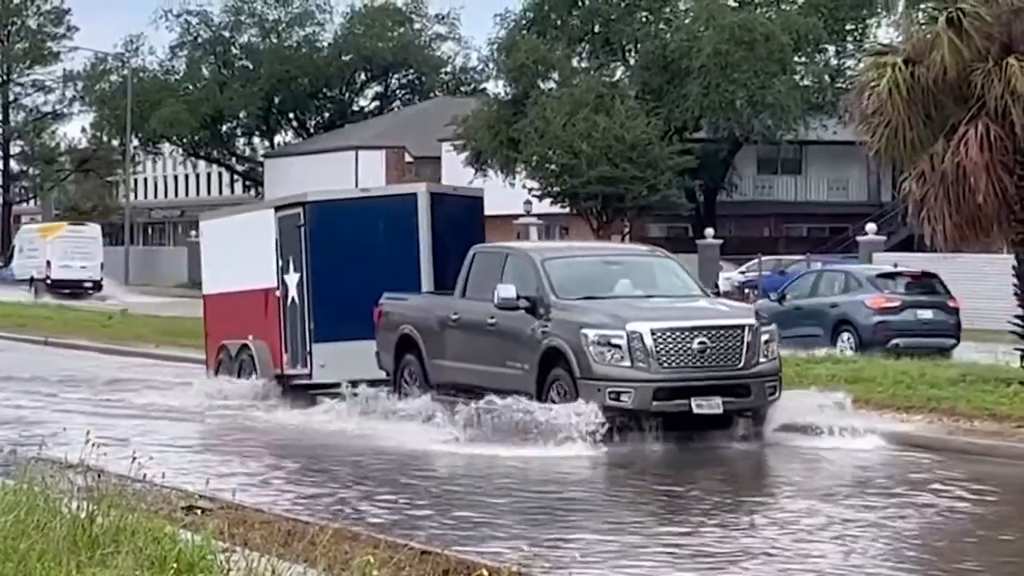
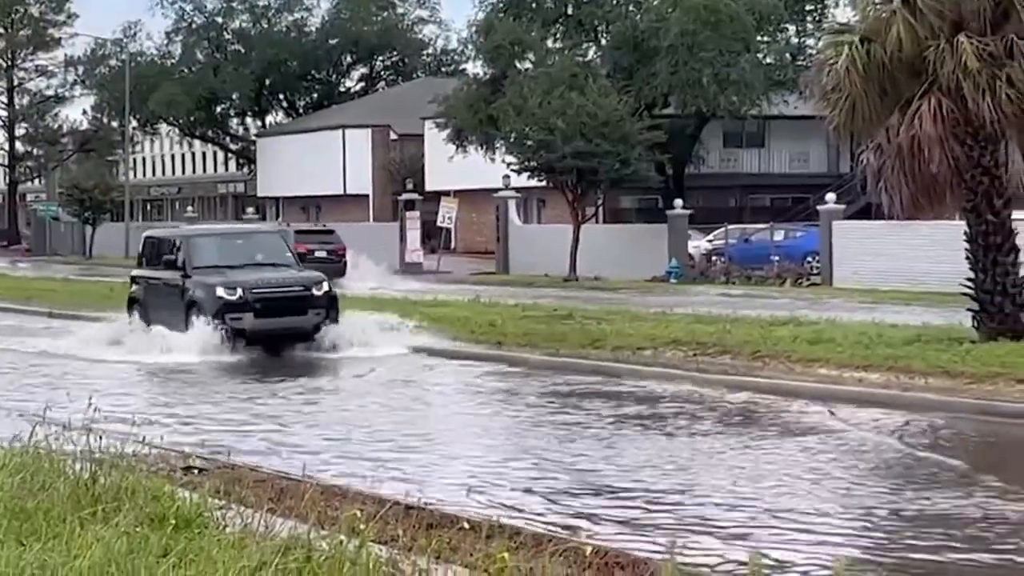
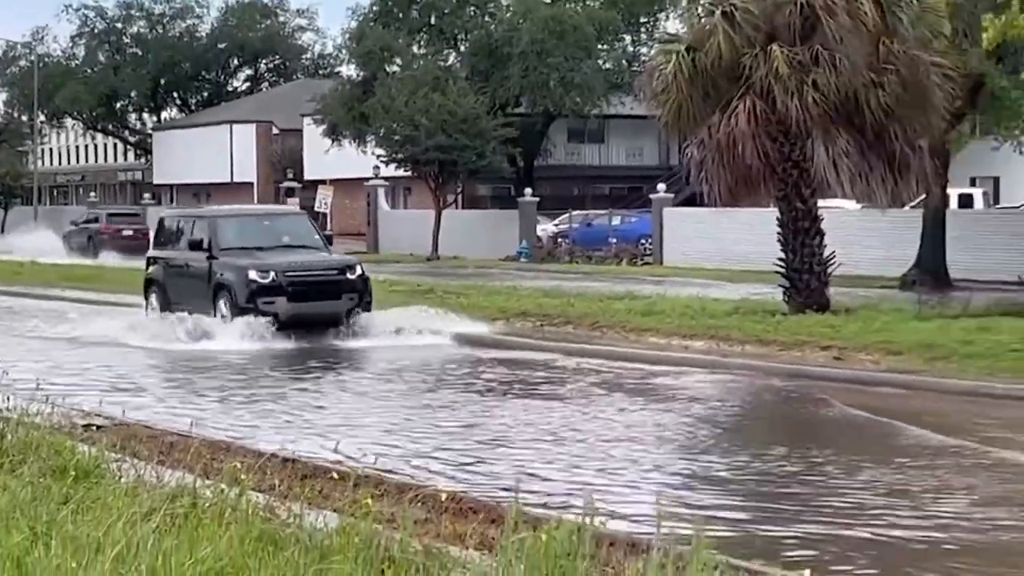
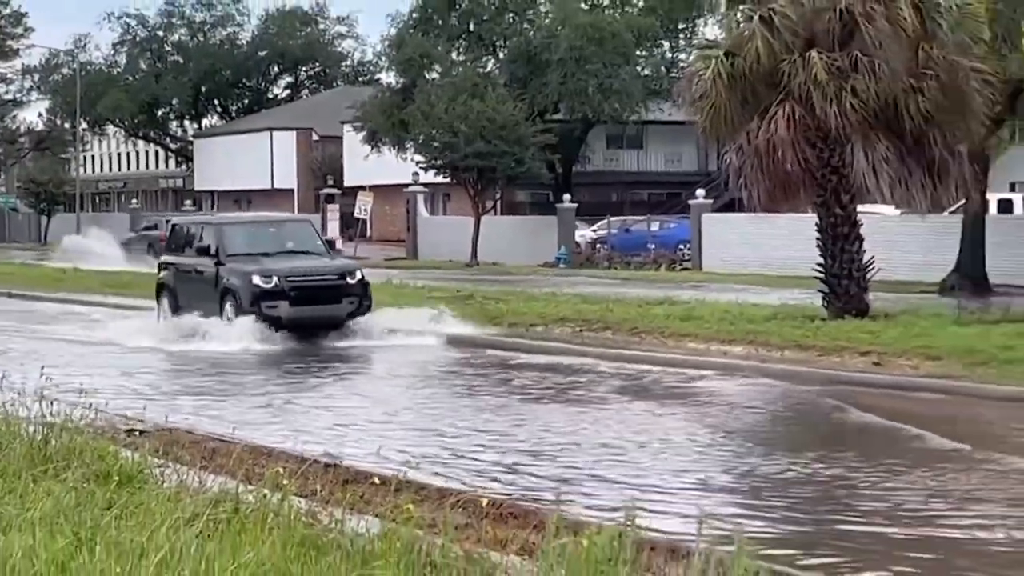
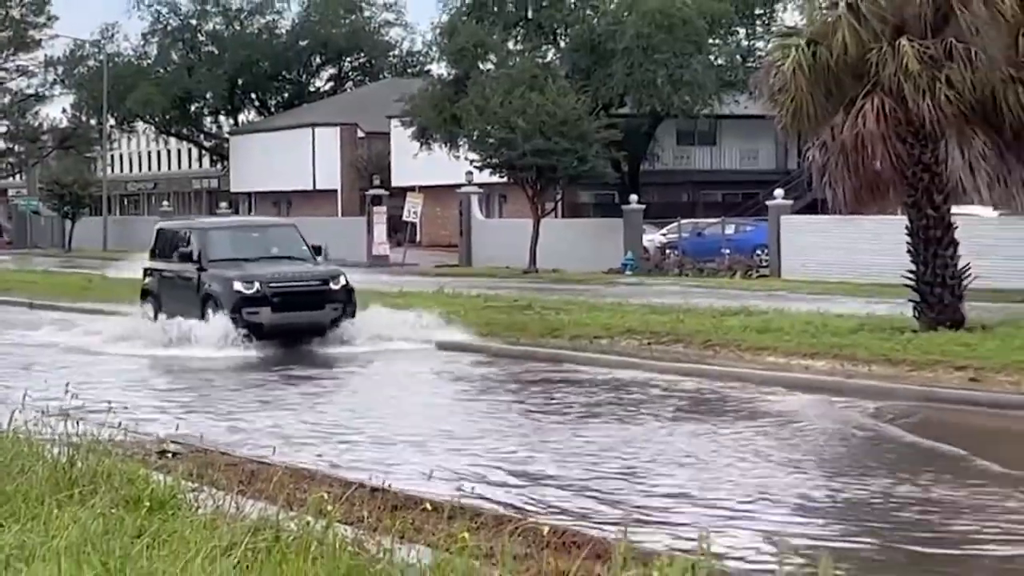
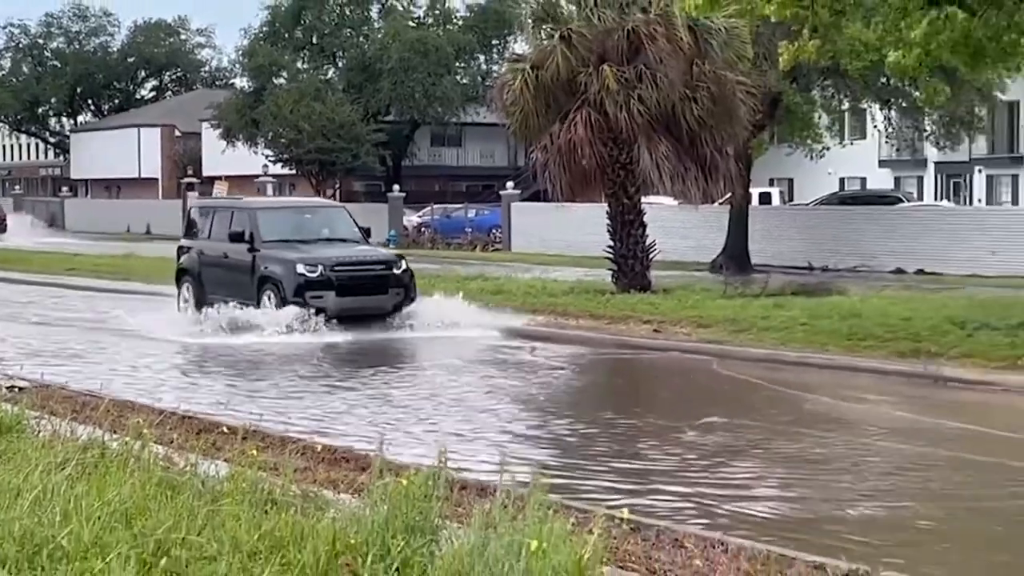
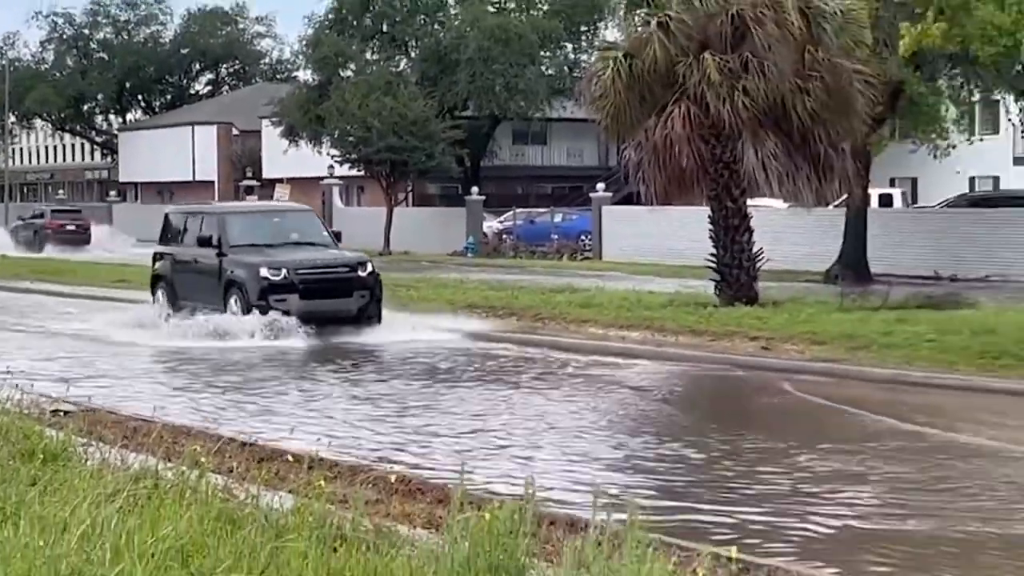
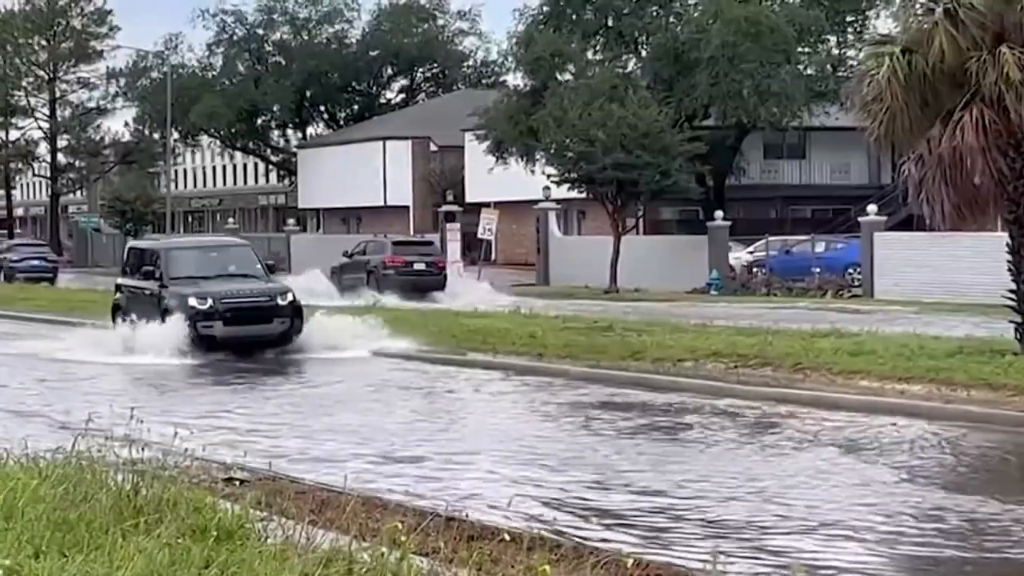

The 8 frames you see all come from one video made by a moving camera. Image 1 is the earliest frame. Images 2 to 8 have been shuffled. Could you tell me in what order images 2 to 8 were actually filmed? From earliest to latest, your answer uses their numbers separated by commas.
8, 2, 5, 4, 3, 7, 6
